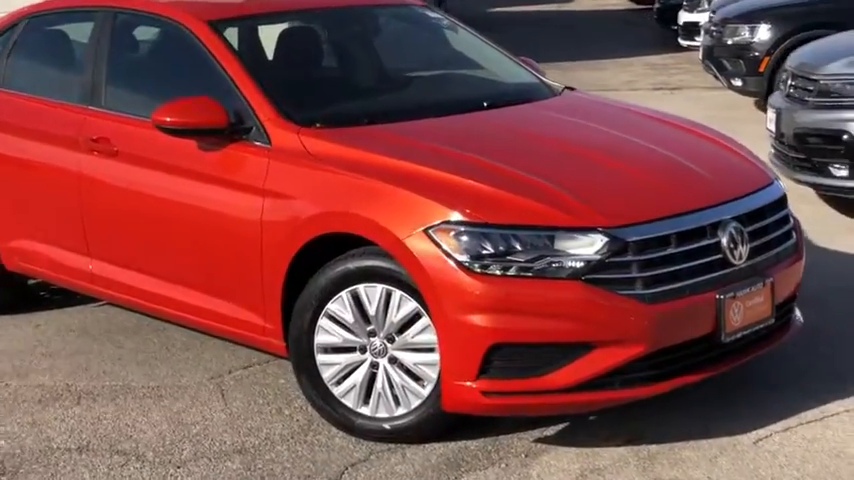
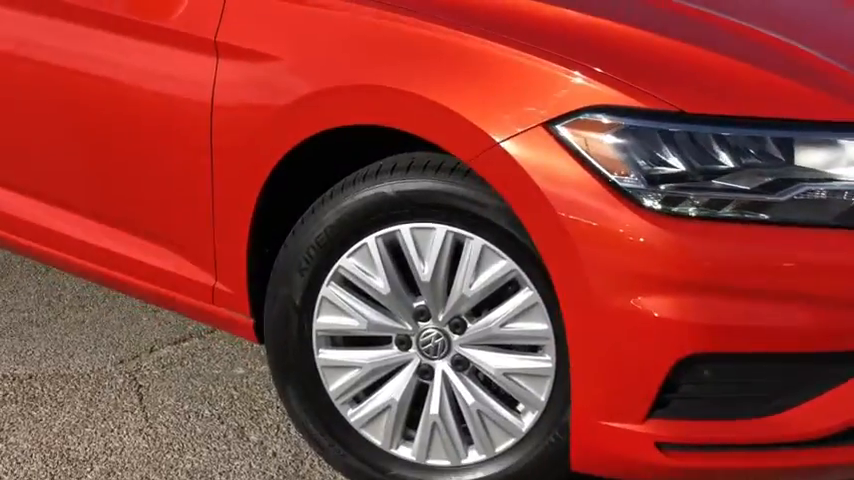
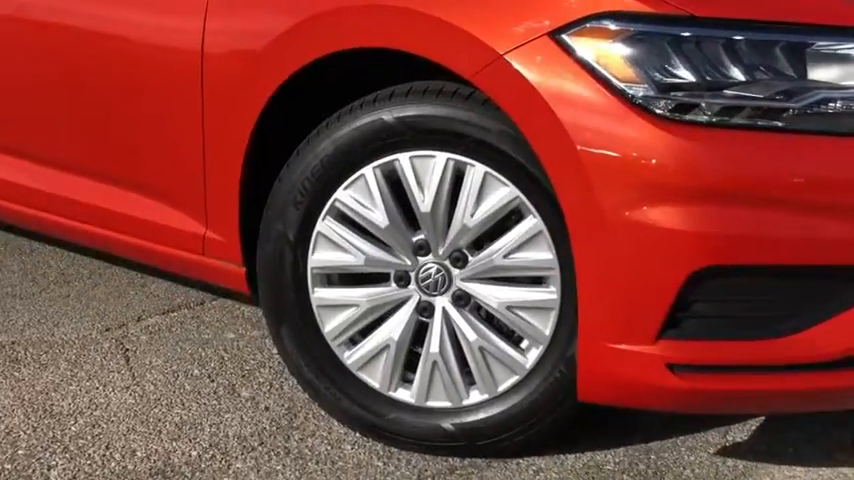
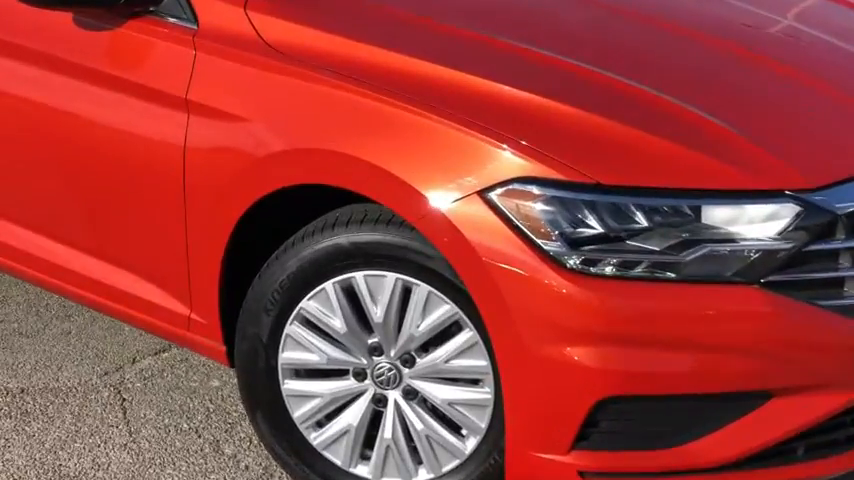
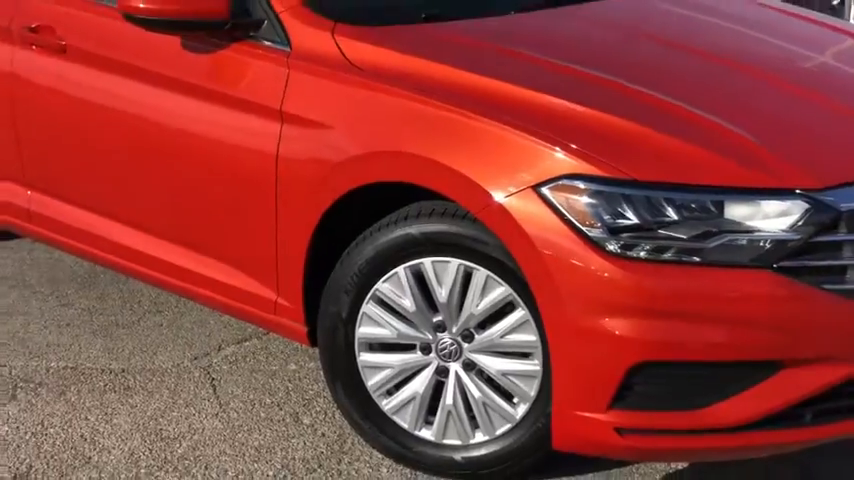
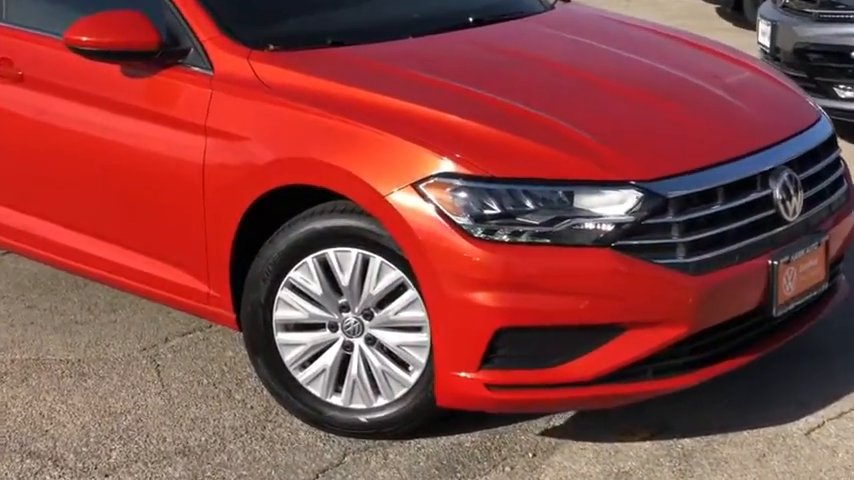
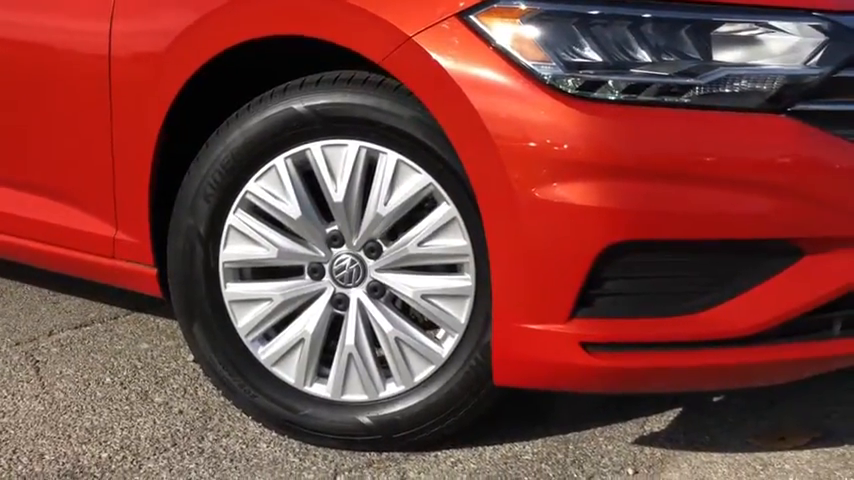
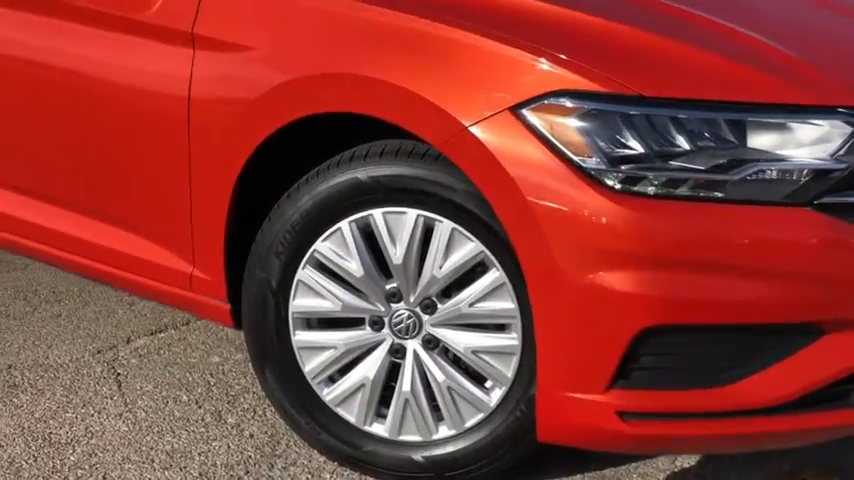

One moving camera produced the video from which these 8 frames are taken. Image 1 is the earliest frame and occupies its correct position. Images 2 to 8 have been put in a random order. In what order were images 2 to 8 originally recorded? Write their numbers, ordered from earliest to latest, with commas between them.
6, 4, 2, 3, 7, 8, 5
